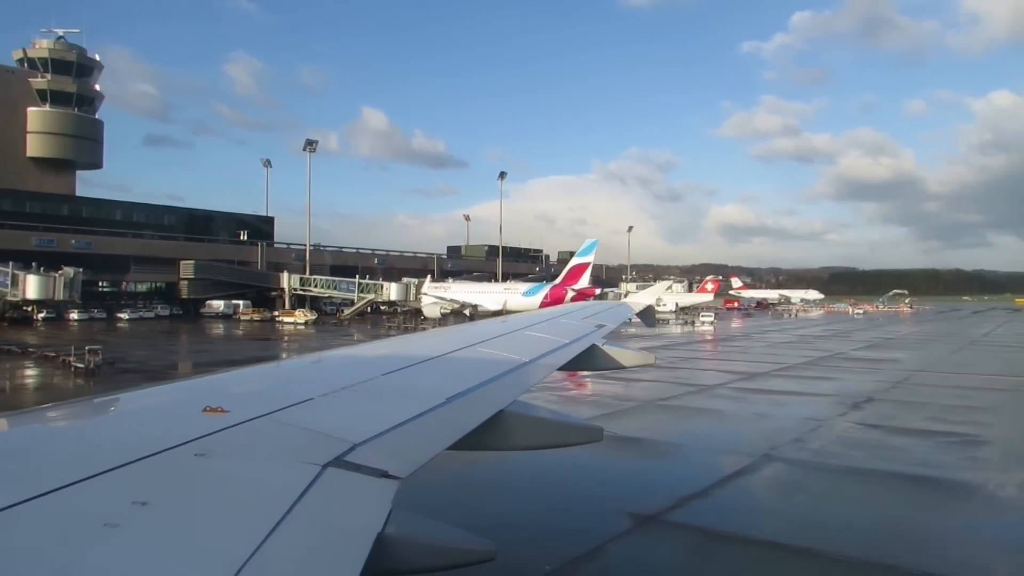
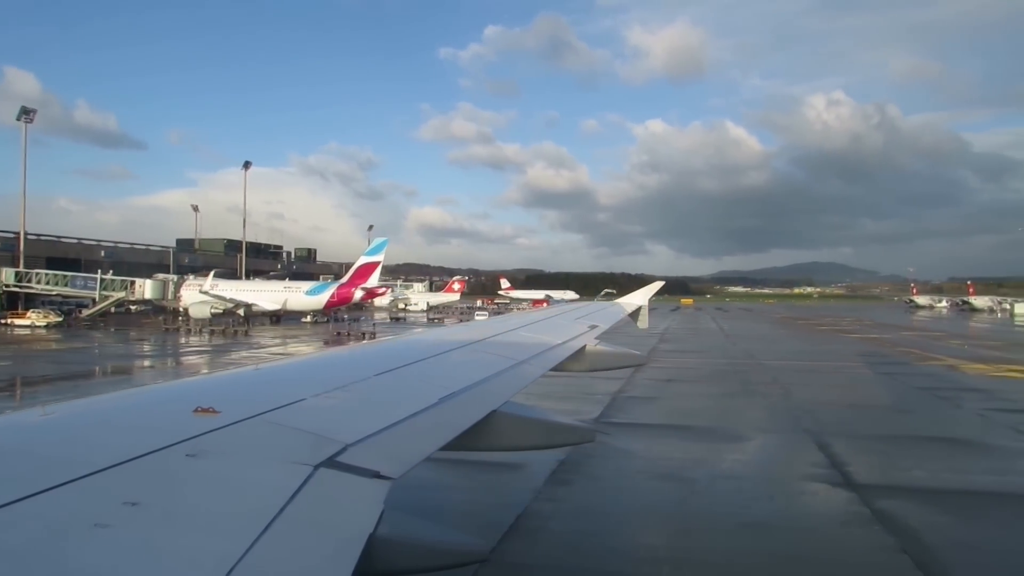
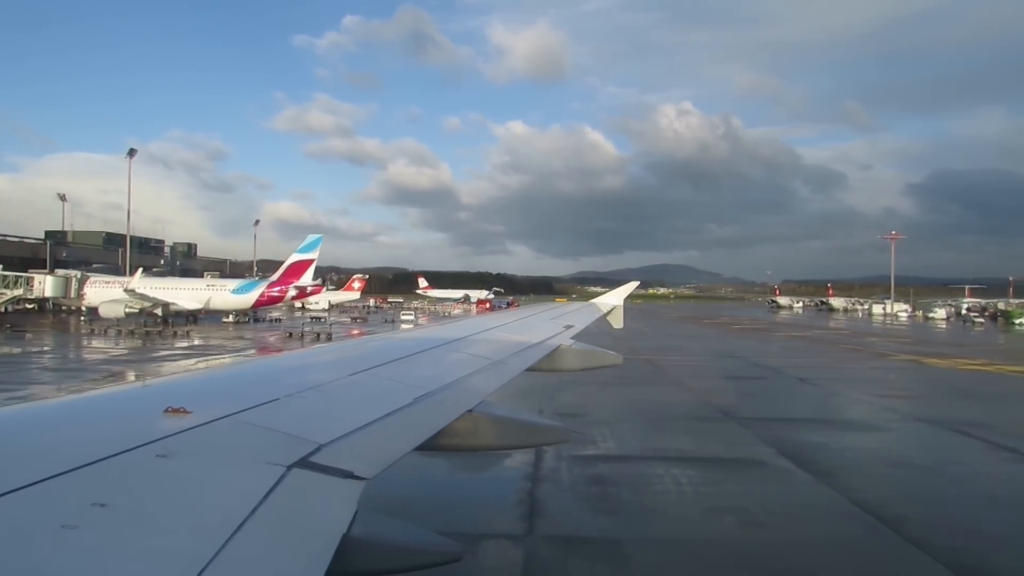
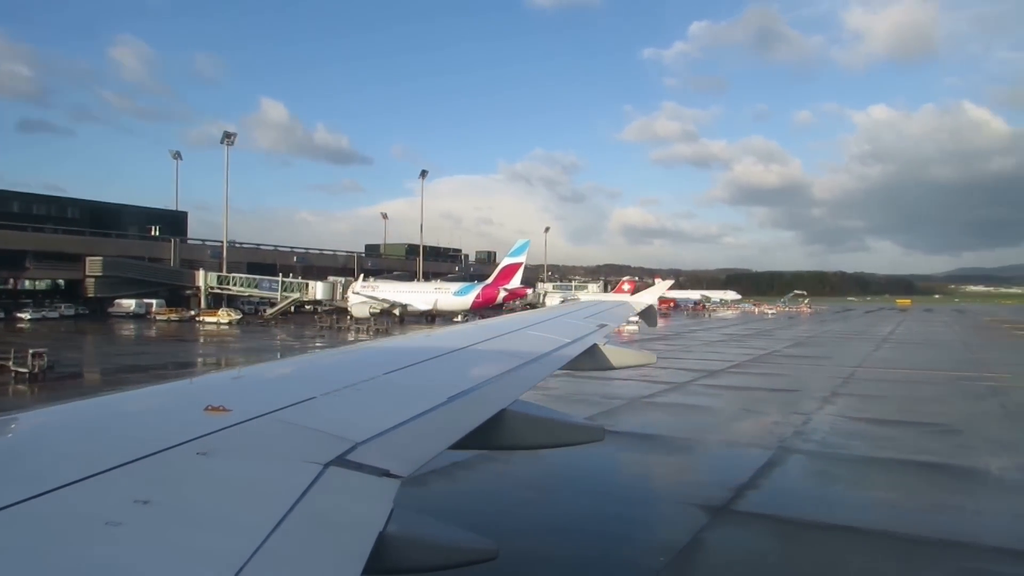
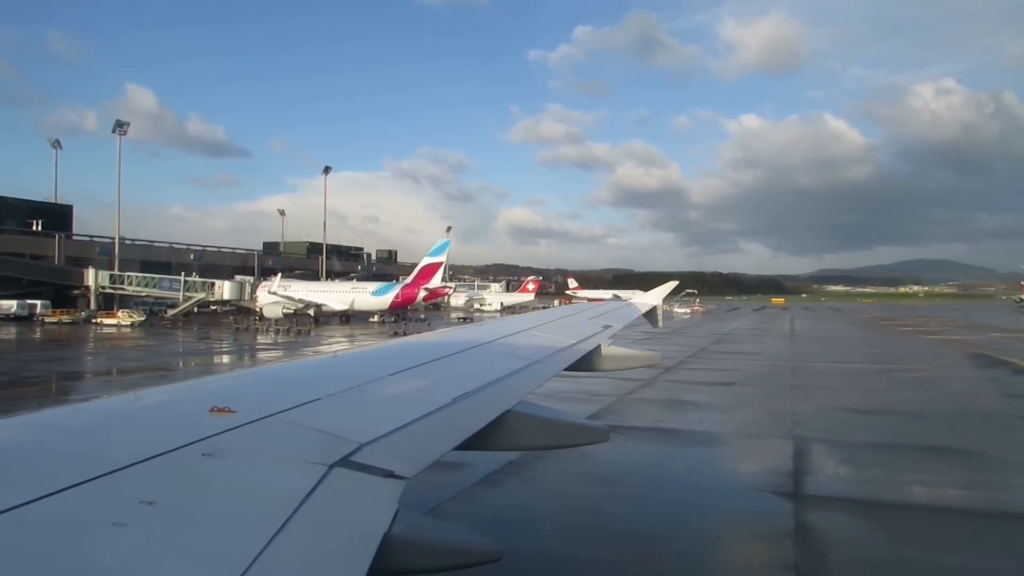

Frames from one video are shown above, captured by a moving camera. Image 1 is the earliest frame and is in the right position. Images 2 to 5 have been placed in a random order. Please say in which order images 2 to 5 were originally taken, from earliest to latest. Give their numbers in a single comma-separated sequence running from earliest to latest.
4, 5, 2, 3
